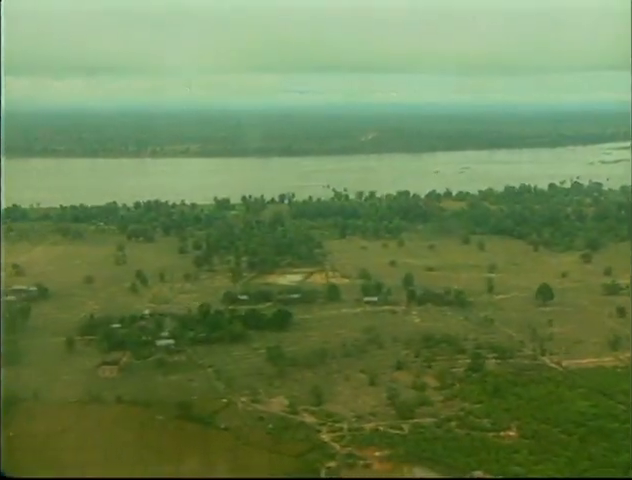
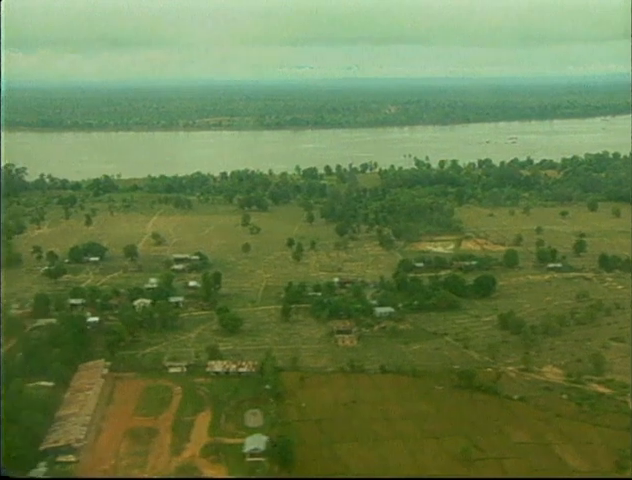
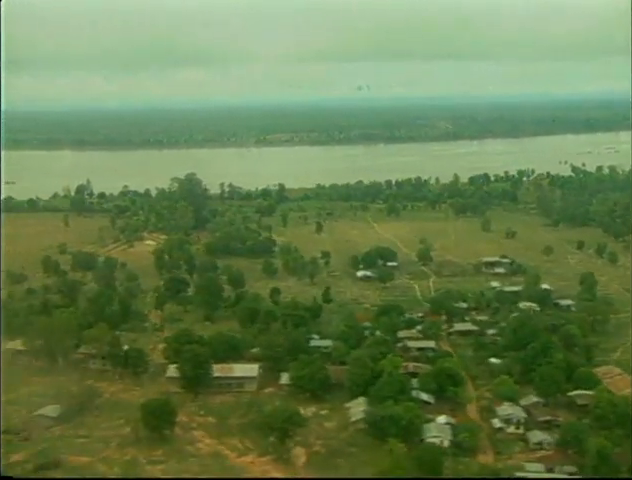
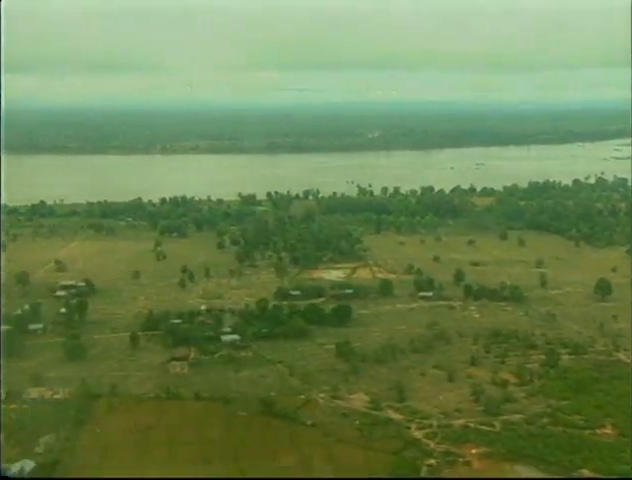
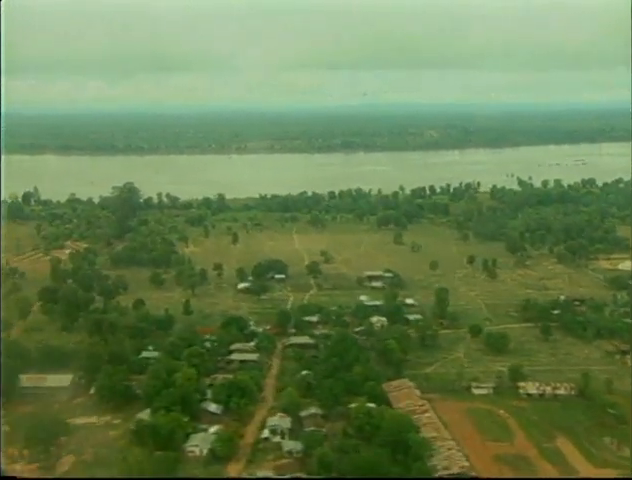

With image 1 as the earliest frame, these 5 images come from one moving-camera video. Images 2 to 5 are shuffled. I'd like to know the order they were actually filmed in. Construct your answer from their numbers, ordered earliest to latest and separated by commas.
4, 2, 5, 3
